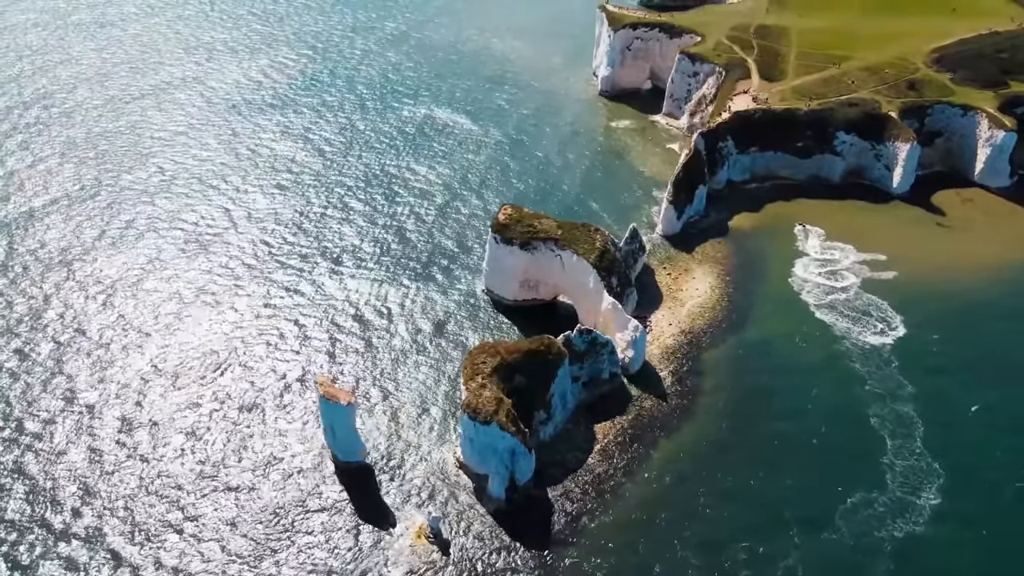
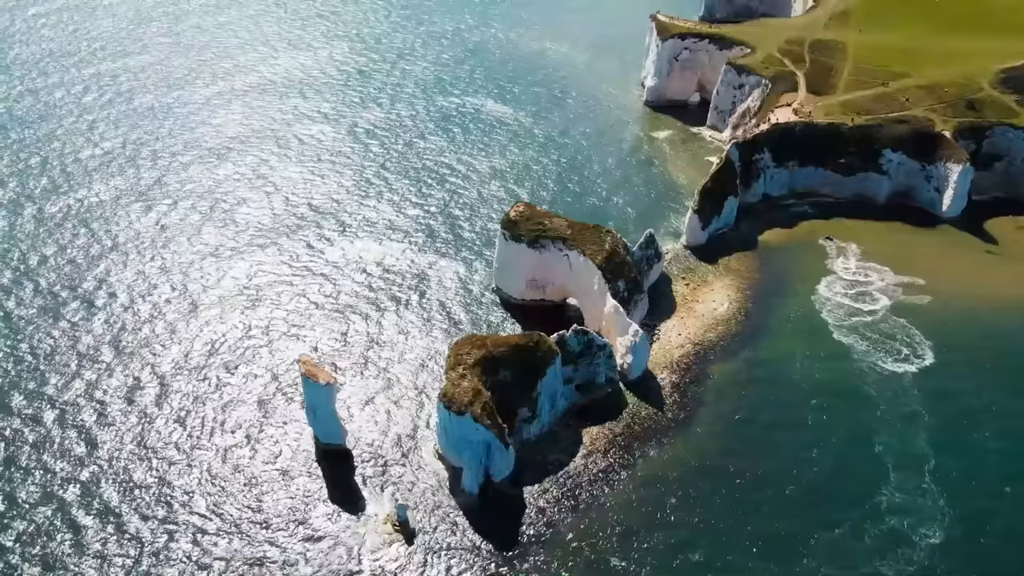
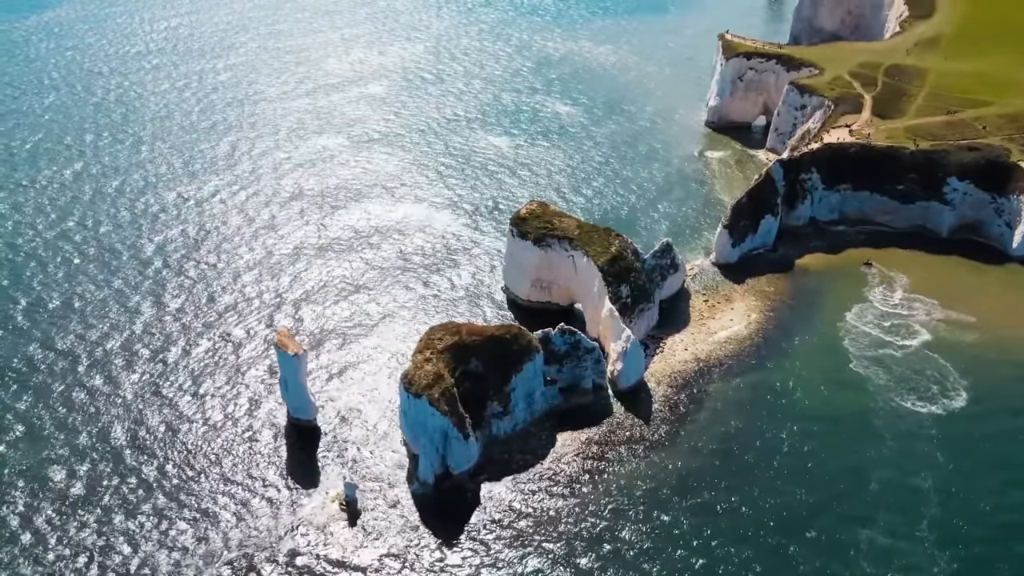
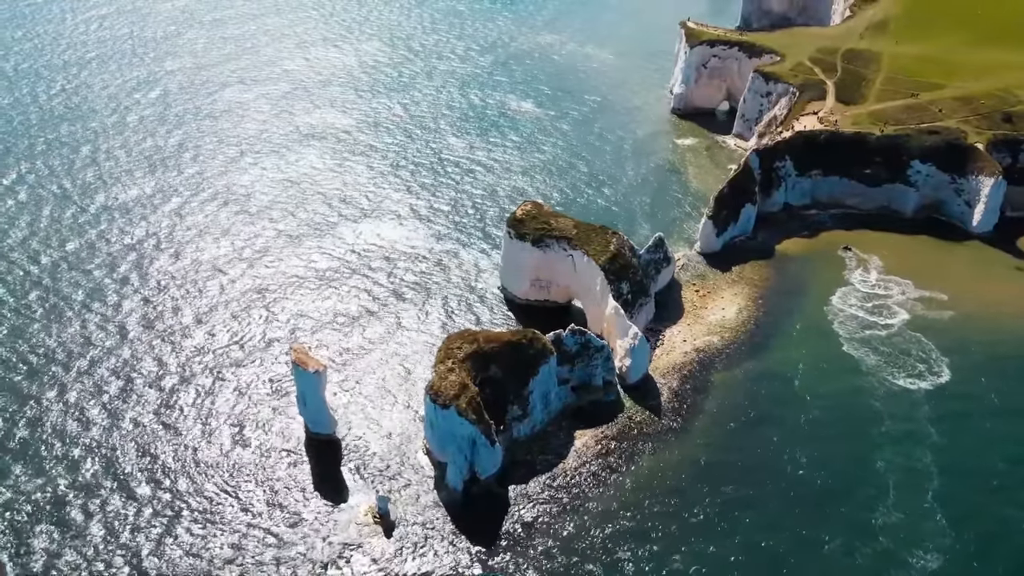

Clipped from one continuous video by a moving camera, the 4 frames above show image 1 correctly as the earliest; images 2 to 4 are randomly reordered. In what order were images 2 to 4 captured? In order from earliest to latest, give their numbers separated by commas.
2, 4, 3
